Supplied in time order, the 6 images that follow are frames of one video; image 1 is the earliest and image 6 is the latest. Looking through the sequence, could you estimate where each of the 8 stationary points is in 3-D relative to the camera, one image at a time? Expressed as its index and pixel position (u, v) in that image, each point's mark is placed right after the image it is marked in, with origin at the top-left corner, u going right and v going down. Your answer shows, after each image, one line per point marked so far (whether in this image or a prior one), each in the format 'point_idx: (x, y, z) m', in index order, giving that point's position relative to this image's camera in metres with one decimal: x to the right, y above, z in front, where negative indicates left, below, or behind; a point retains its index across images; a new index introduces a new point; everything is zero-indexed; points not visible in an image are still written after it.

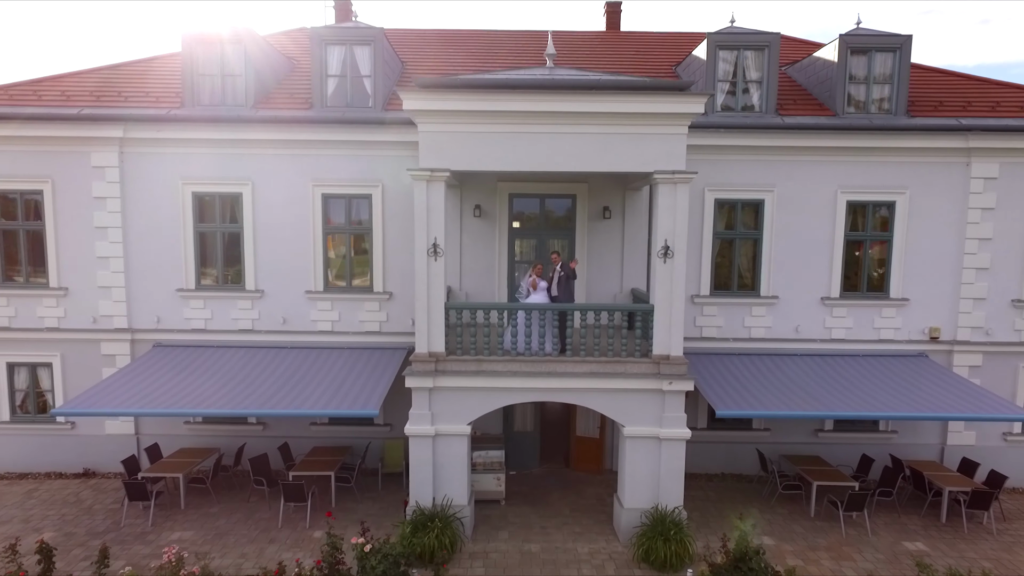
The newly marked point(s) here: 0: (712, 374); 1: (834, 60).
0: (+2.5, -1.1, +10.2) m
1: (+4.4, +3.1, +11.2) m
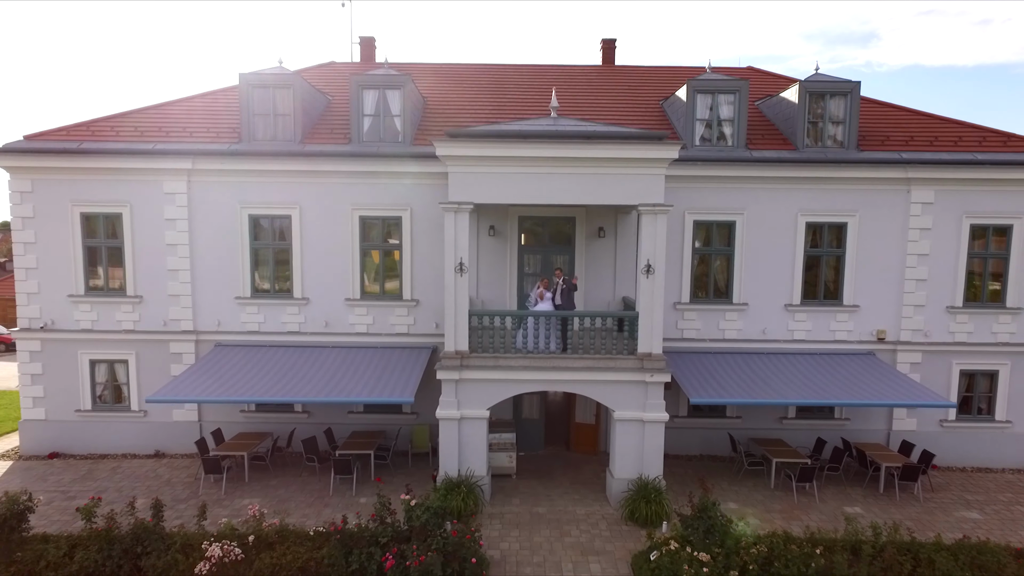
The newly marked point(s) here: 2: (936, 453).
0: (+2.7, -1.2, +12.1) m
1: (+4.6, +3.0, +13.1) m
2: (+6.8, -2.6, +13.0) m
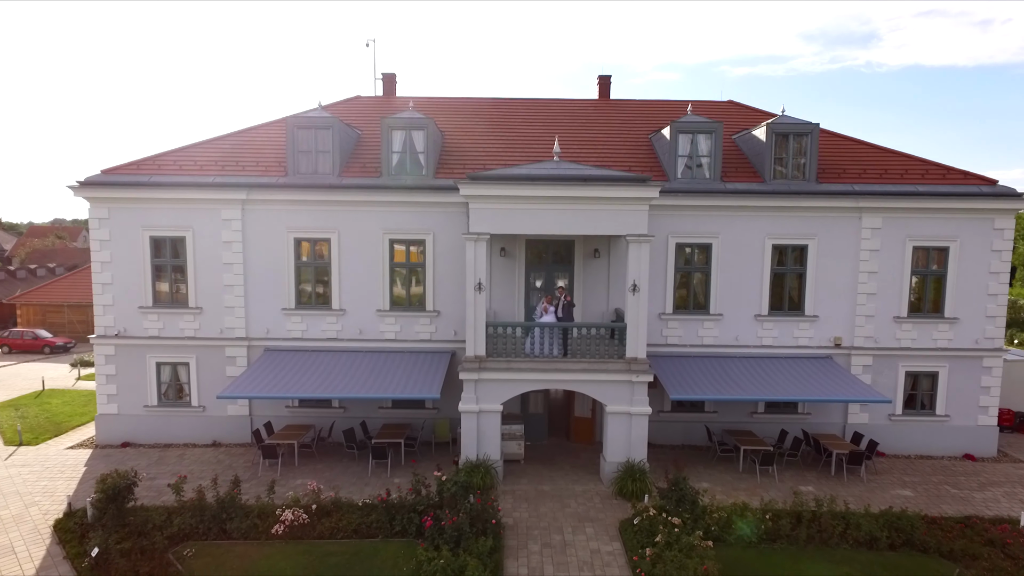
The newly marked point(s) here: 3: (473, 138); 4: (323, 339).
0: (+2.8, -1.4, +14.2) m
1: (+4.7, +2.8, +15.2) m
2: (+7.0, -2.9, +15.1) m
3: (-0.8, +3.1, +16.5) m
4: (-3.5, -0.9, +15.1) m
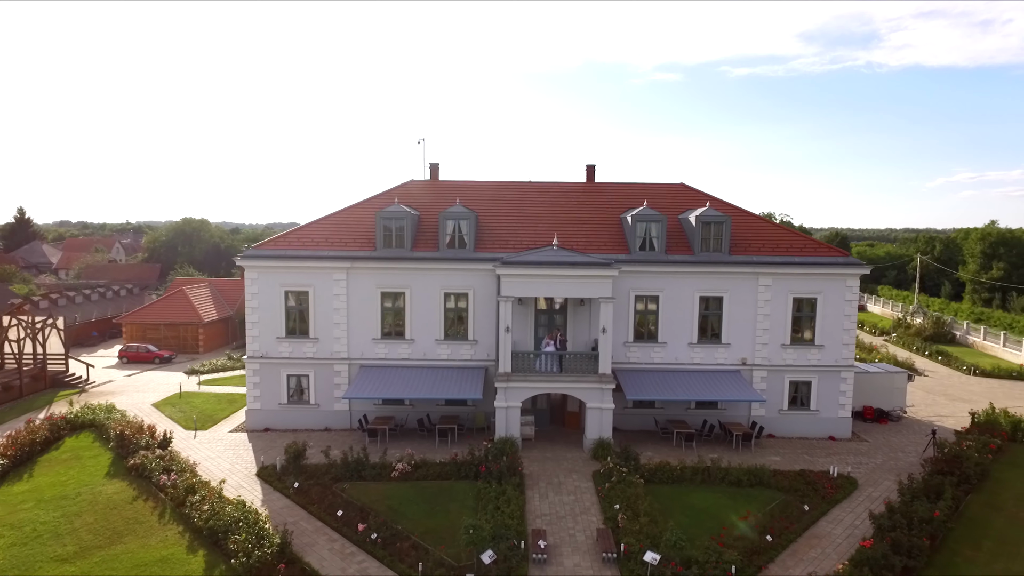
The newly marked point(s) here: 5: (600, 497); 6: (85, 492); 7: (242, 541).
0: (+3.2, -2.5, +21.7) m
1: (+5.1, +1.7, +22.6) m
2: (+7.3, -3.9, +22.5) m
3: (-0.4, +2.1, +23.9) m
4: (-3.1, -1.9, +22.6) m
5: (+1.8, -4.2, +16.5) m
6: (-8.9, -4.2, +17.0) m
7: (-4.4, -4.2, +13.4) m
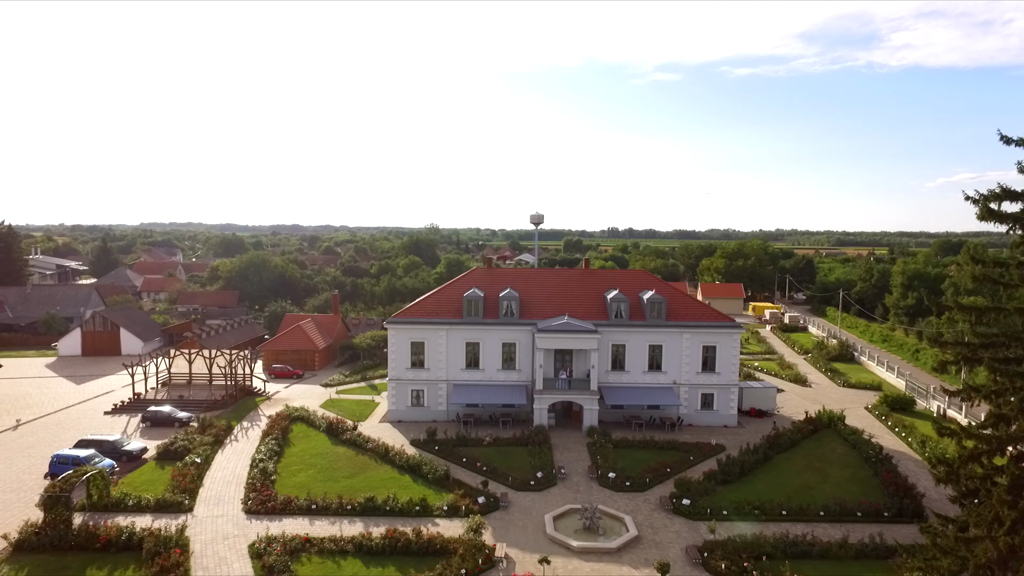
0: (+4.6, -4.9, +38.1) m
1: (+6.5, -0.7, +39.0) m
2: (+8.7, -6.4, +39.0) m
3: (+1.0, -0.4, +40.3) m
4: (-1.7, -4.4, +39.0) m
5: (+3.2, -6.7, +33.0) m
6: (-7.5, -6.7, +33.5) m
7: (-3.0, -6.6, +29.8) m
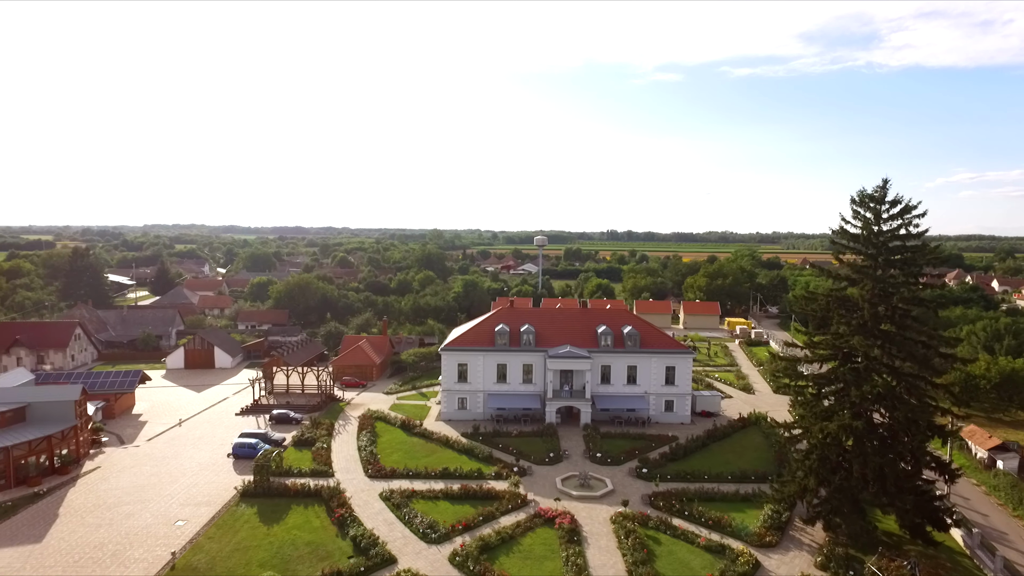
0: (+5.8, -7.4, +53.6) m
1: (+7.7, -3.2, +54.5) m
2: (+9.9, -8.9, +54.5) m
3: (+2.2, -2.9, +55.8) m
4: (-0.6, -6.9, +54.5) m
5: (+4.4, -9.2, +48.5) m
6: (-6.3, -9.2, +49.0) m
7: (-1.8, -9.1, +45.3) m
